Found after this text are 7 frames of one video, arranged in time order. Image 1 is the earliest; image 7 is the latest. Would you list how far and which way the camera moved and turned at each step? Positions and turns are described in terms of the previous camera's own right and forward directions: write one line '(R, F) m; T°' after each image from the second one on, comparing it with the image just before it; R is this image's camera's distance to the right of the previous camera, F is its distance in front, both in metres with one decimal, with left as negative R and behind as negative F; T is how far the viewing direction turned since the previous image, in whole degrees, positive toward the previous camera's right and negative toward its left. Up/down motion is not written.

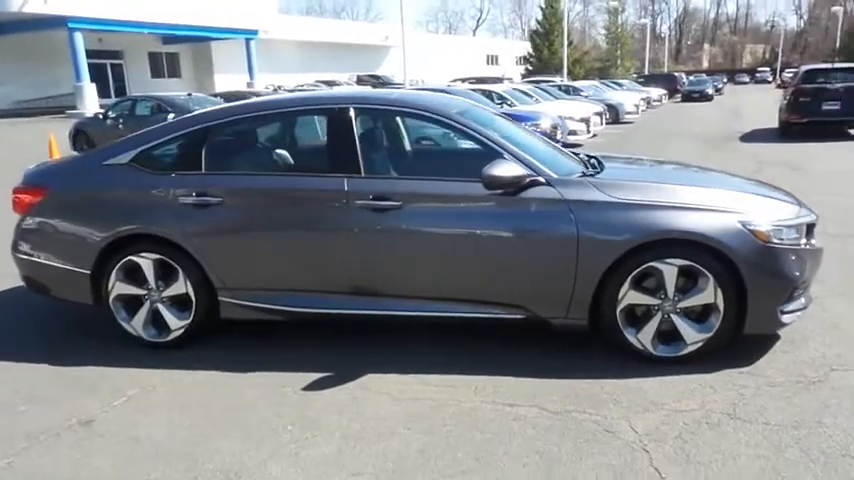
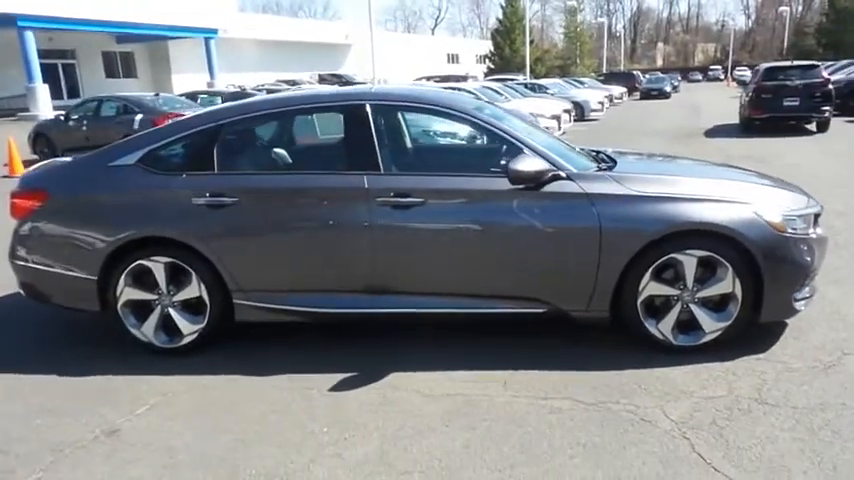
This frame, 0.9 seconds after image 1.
(-0.3, 0.0) m; +3°
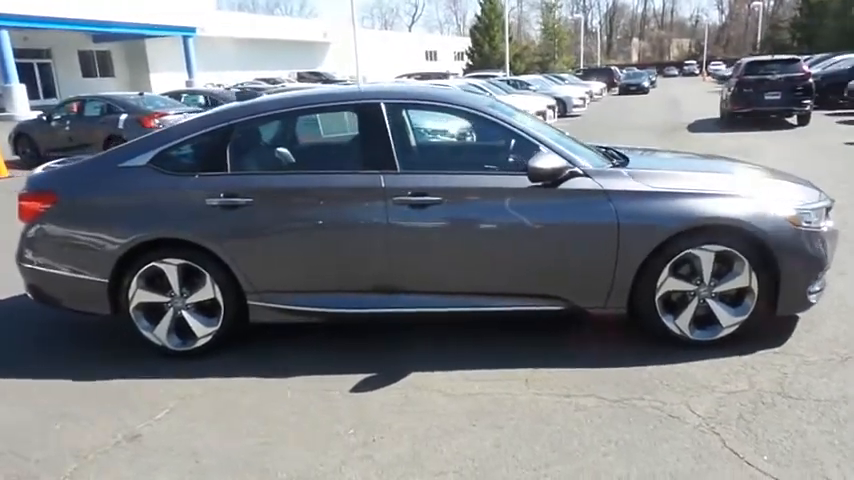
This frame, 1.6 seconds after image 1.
(-0.2, 0.0) m; +2°
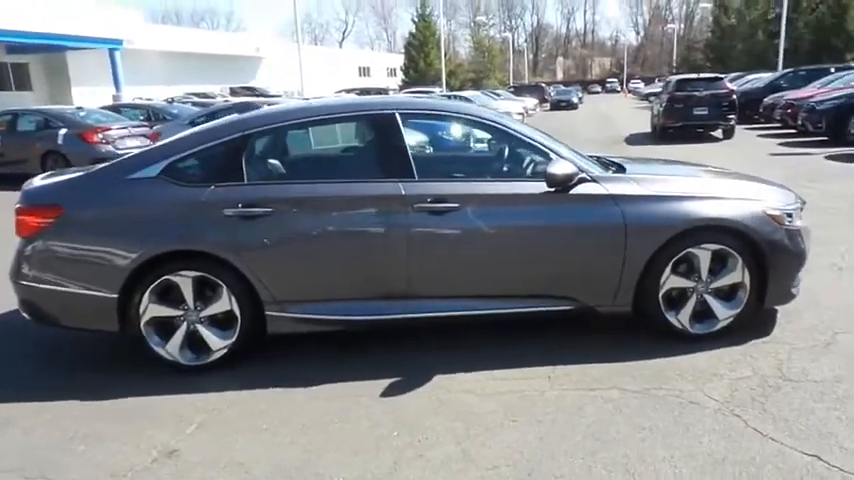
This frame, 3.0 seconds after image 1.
(-0.5, -0.1) m; +6°
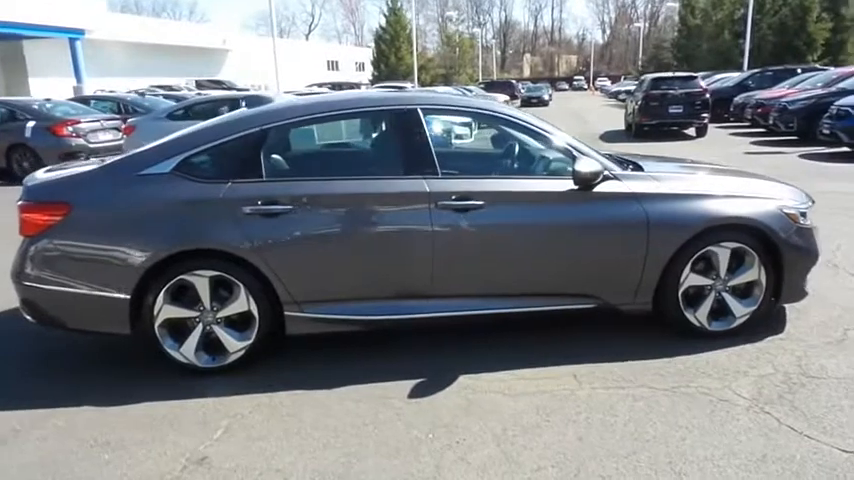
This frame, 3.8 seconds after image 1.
(-0.3, +0.1) m; +3°
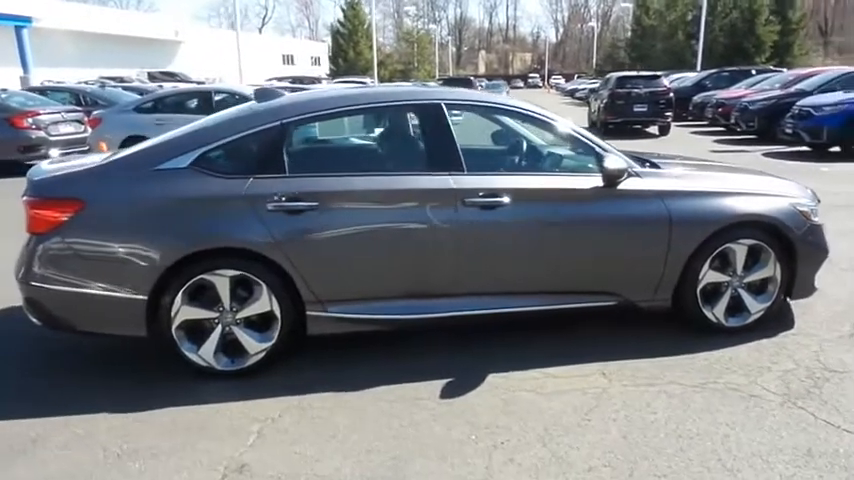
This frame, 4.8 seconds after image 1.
(-0.4, +0.1) m; +4°
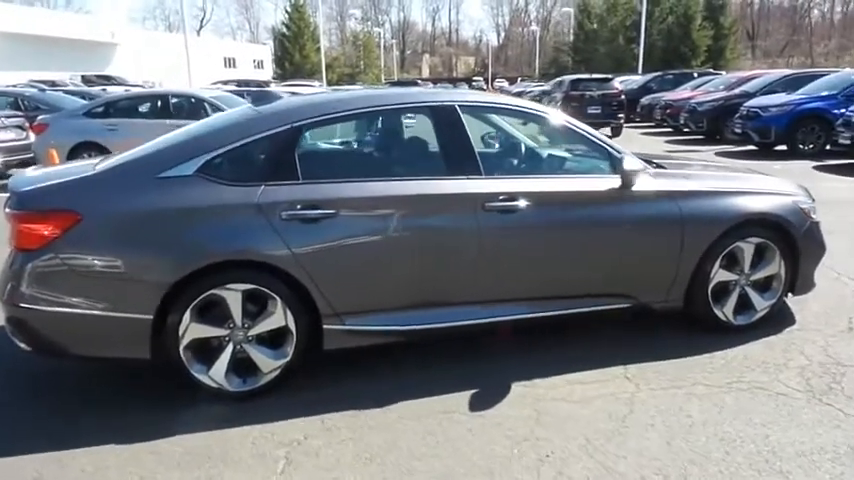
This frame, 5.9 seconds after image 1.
(-0.4, +0.1) m; +5°
